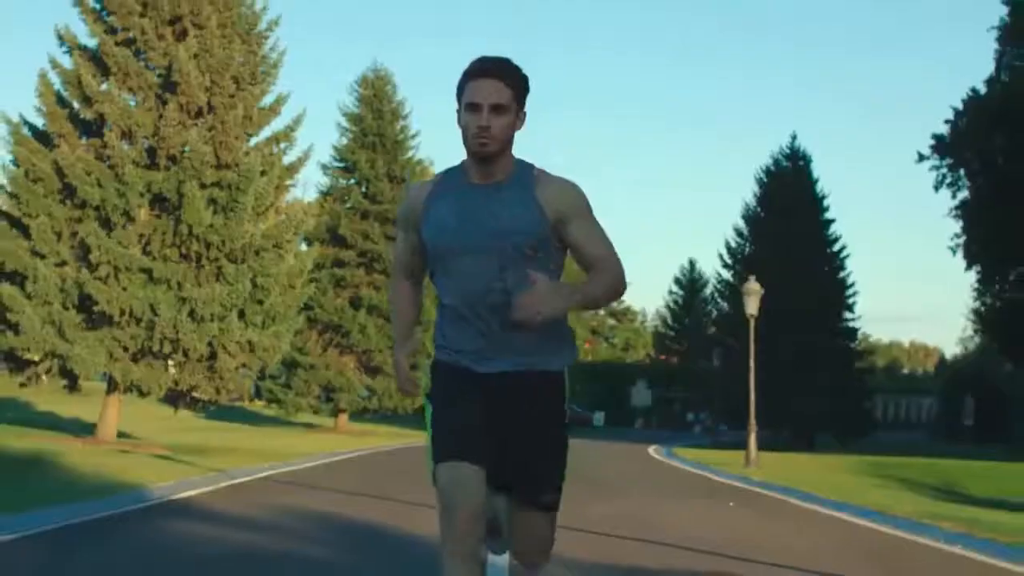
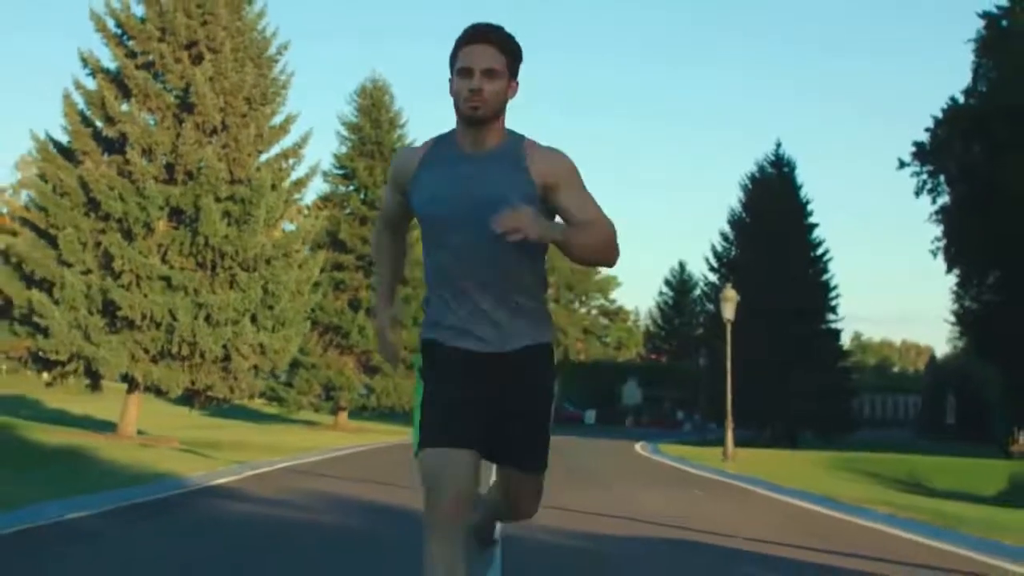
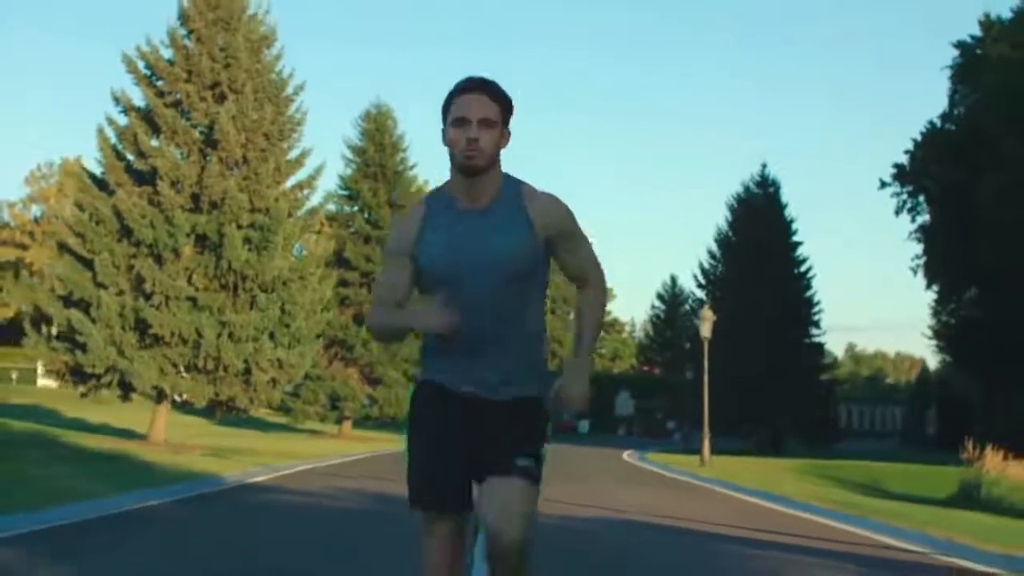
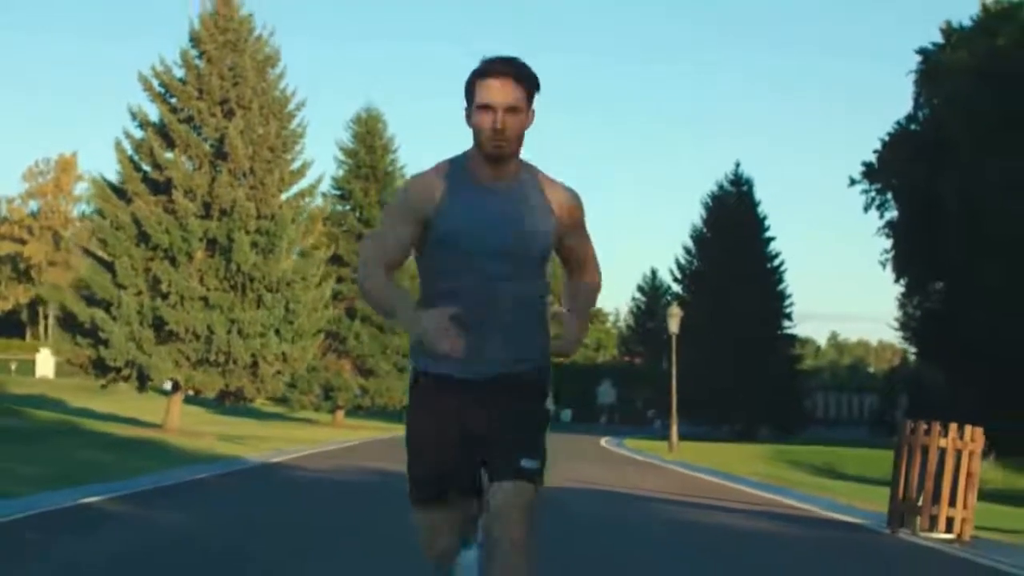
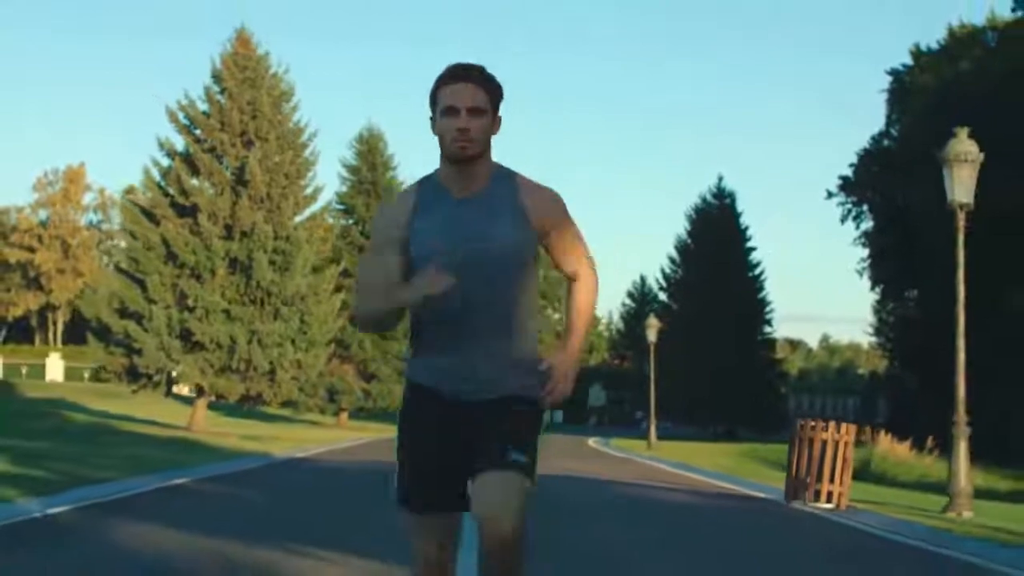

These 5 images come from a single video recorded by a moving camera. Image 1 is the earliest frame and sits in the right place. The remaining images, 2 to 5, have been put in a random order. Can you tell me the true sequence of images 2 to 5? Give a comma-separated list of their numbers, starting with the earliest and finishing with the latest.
2, 3, 4, 5
